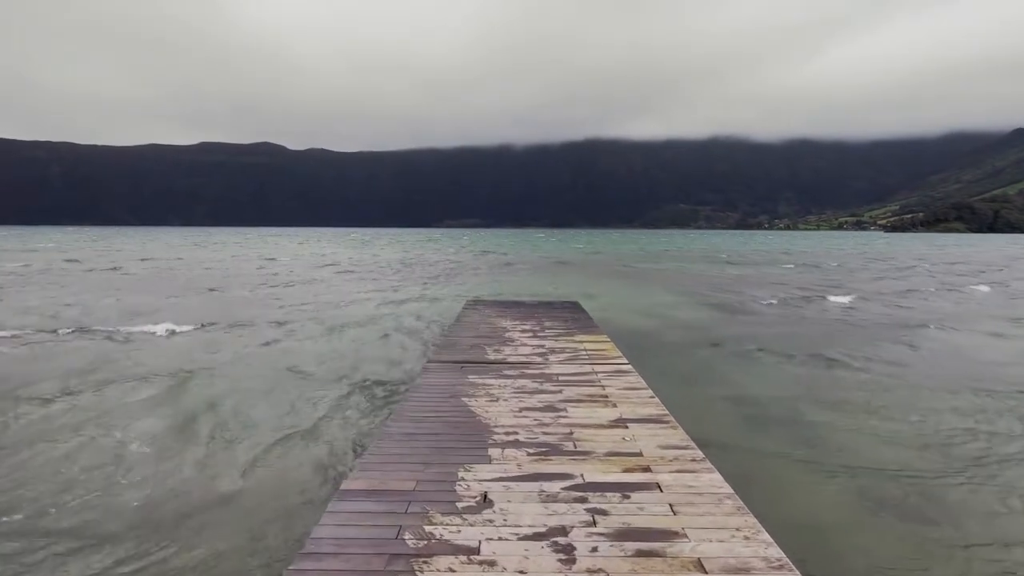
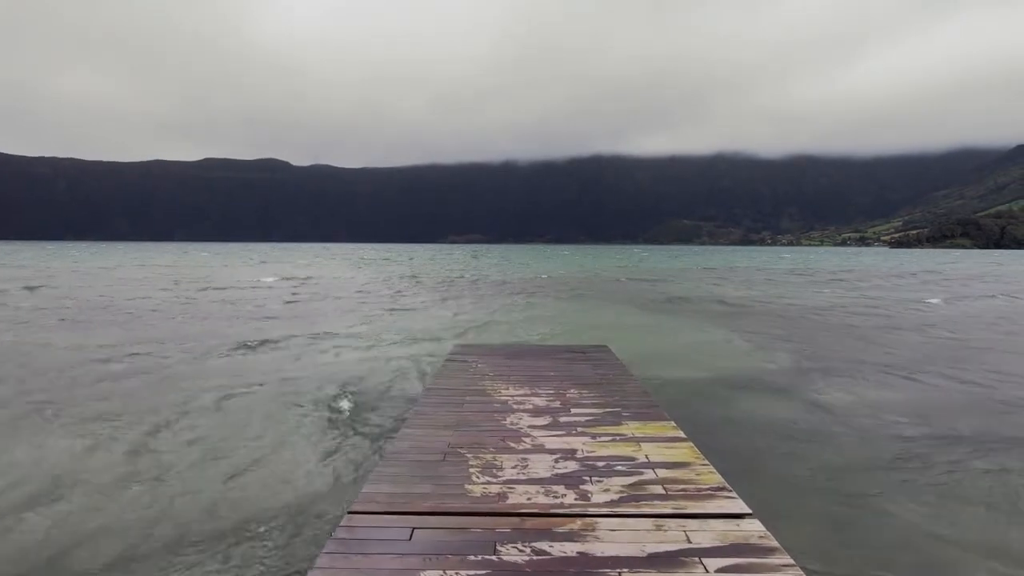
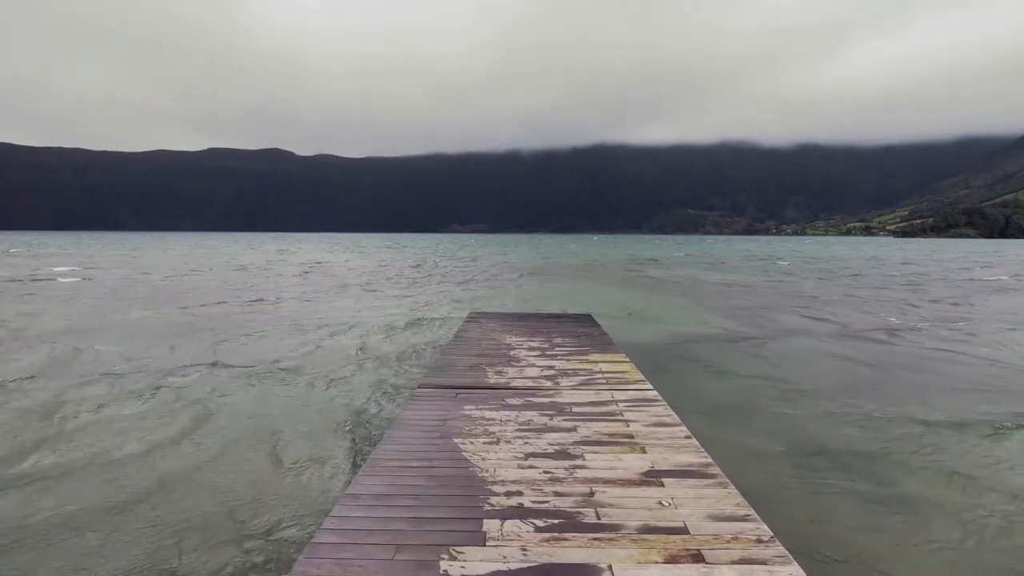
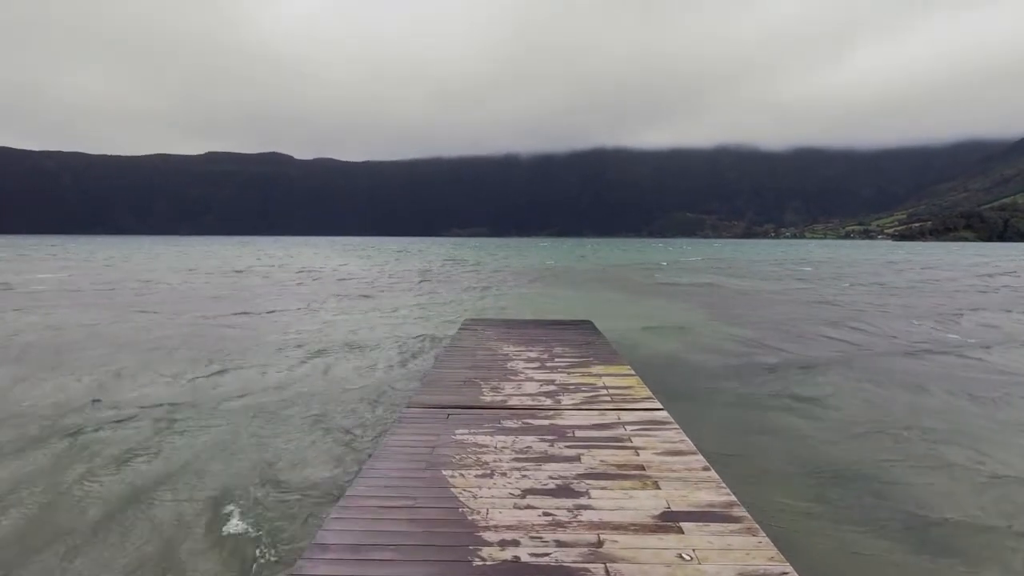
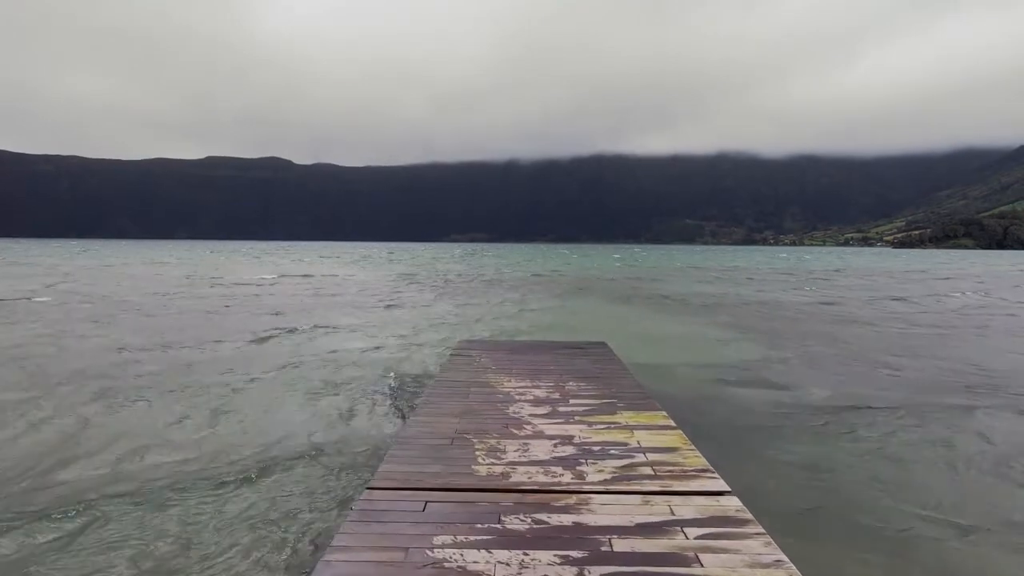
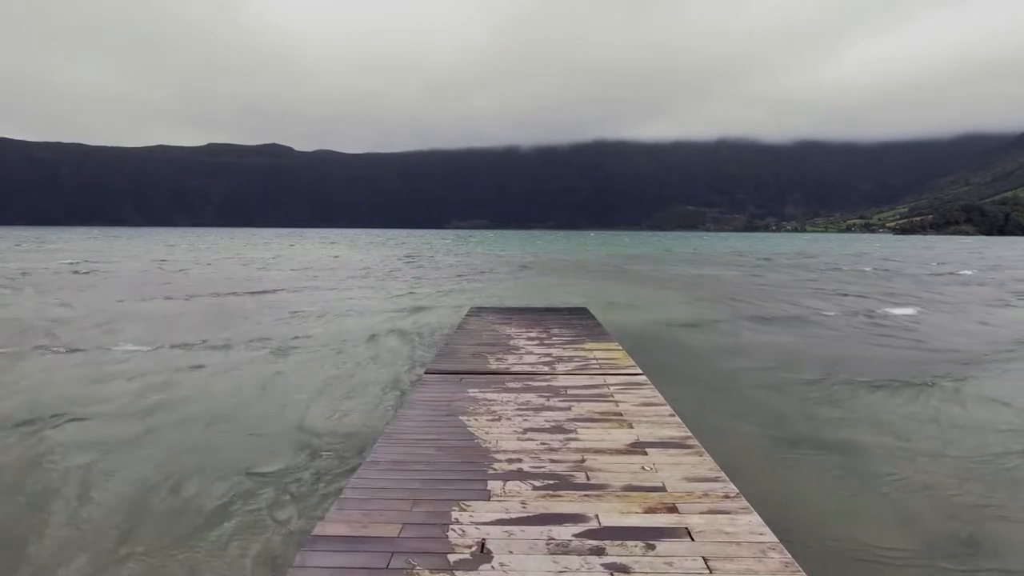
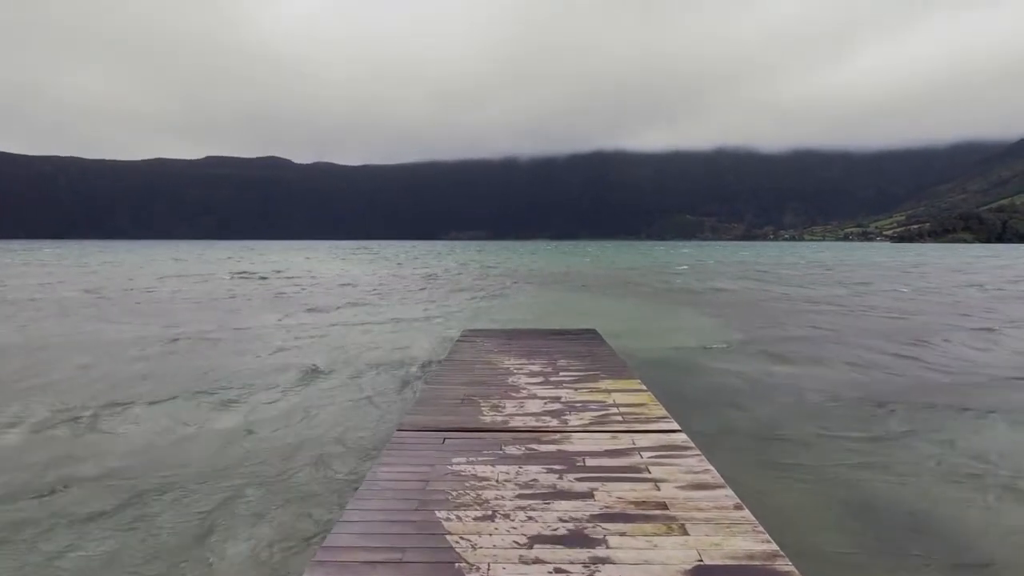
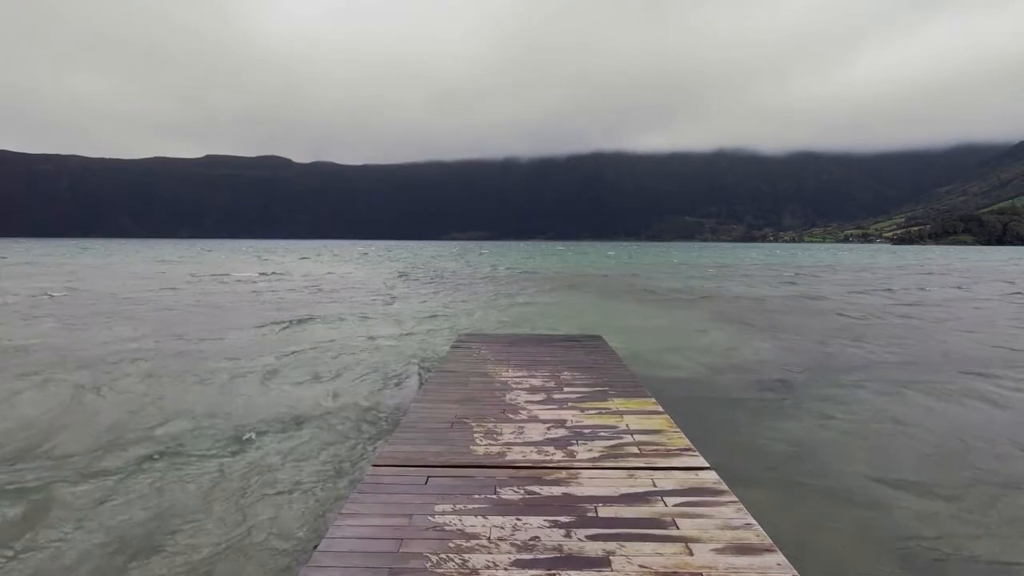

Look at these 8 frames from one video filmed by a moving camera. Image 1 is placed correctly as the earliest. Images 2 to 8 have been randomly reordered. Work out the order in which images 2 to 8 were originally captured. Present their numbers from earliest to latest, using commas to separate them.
6, 3, 4, 7, 8, 5, 2
